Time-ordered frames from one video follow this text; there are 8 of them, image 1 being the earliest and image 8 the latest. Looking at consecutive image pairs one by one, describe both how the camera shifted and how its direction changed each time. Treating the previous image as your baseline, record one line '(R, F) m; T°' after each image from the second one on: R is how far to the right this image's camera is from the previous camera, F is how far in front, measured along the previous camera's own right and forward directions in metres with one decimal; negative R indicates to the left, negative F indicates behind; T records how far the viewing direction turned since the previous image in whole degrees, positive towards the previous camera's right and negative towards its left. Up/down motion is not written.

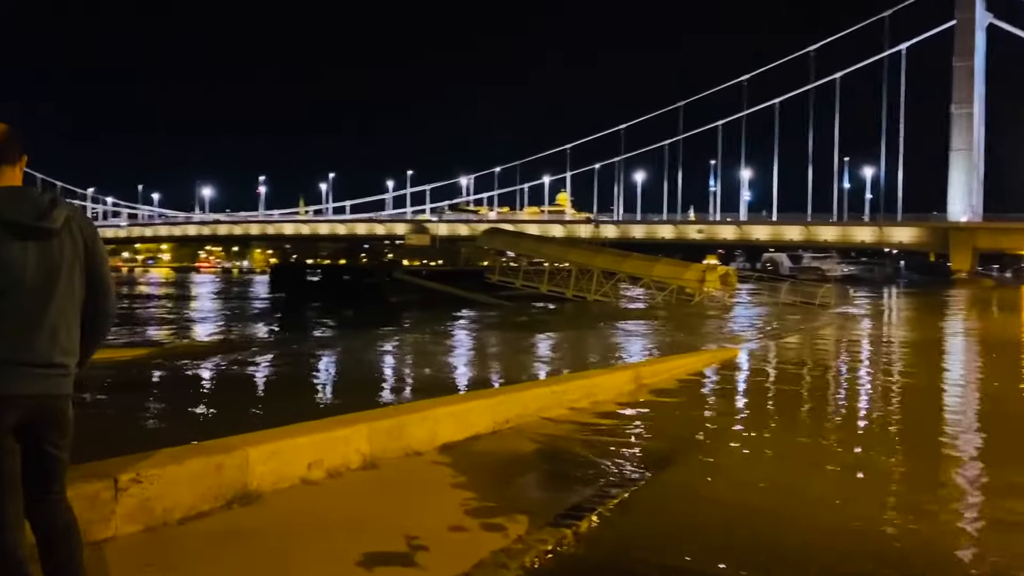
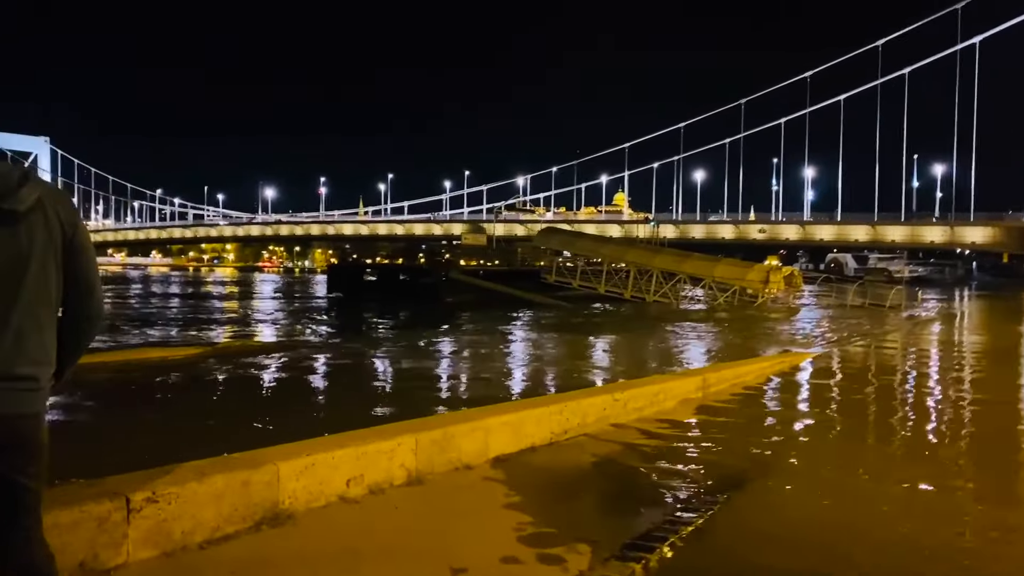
(0.0, +0.6) m; -3°
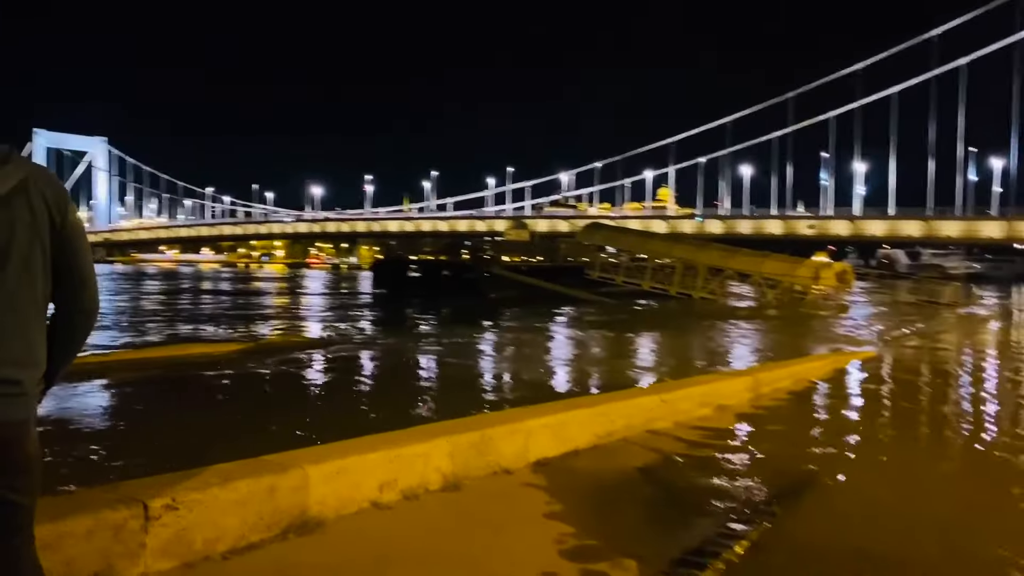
(0.0, +0.3) m; -3°
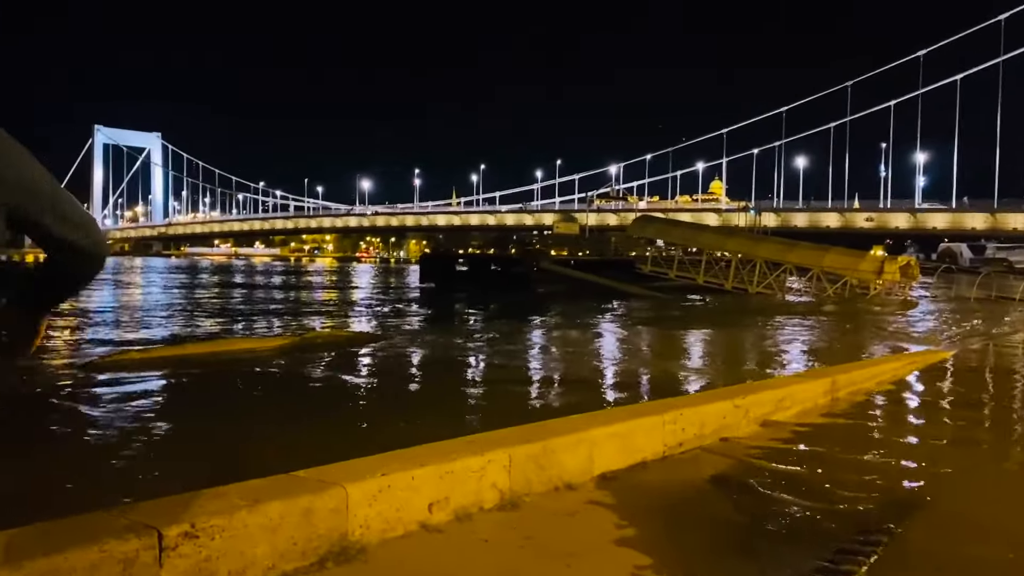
(-0.1, +0.6) m; -3°
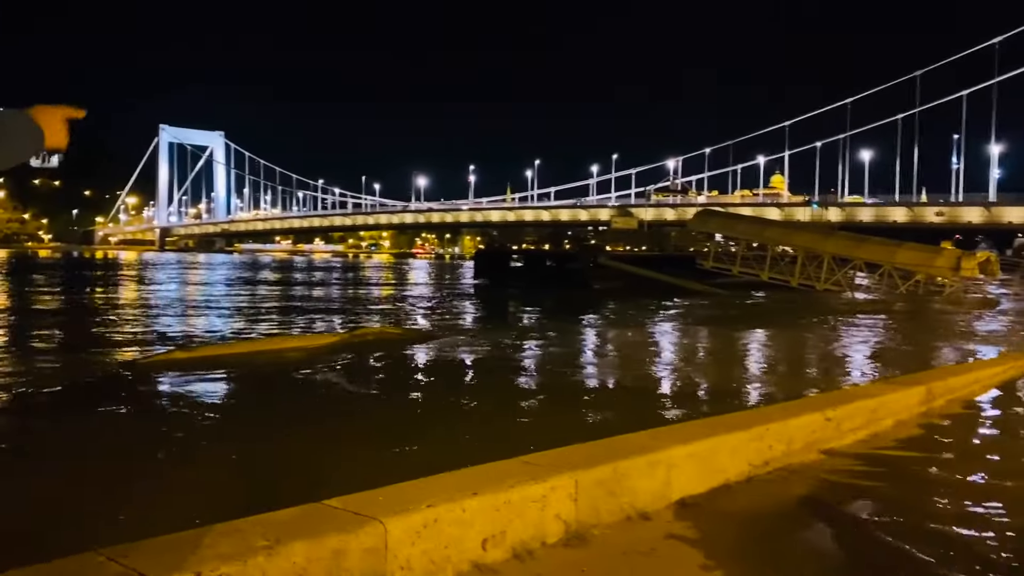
(0.0, +0.6) m; -3°
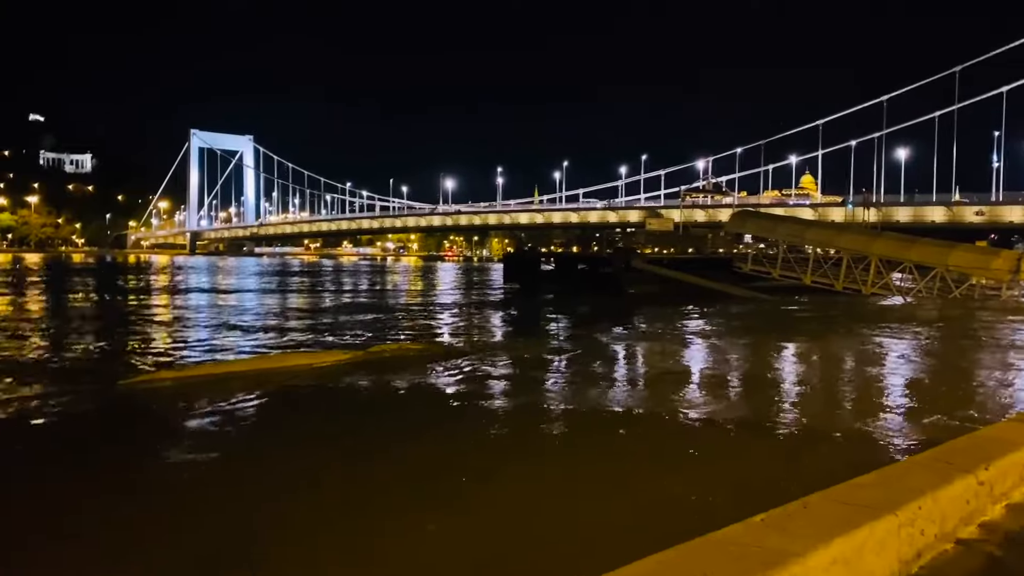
(-0.2, +1.1) m; -1°
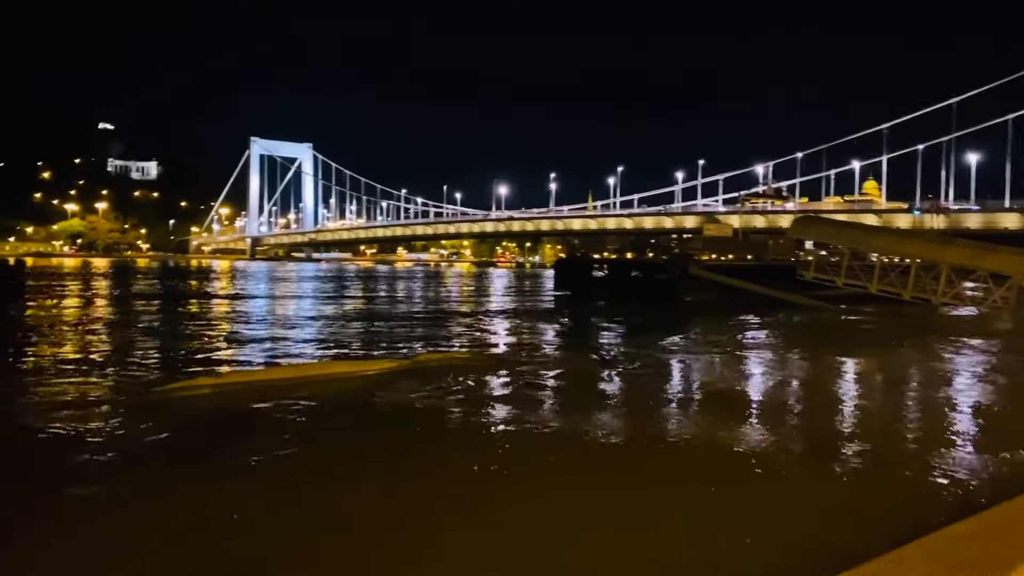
(+0.1, +0.8) m; -3°
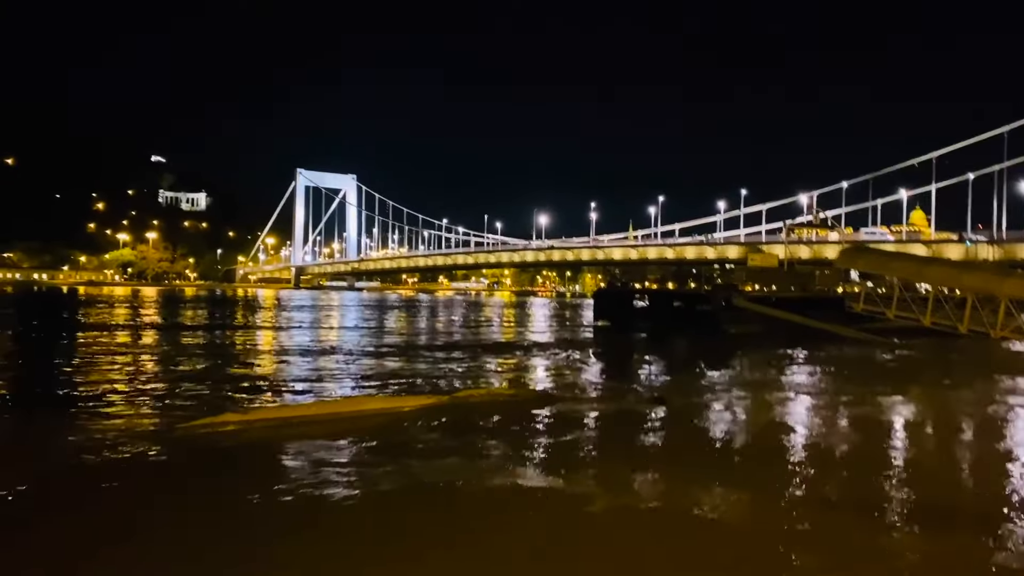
(+0.1, +0.6) m; -2°
